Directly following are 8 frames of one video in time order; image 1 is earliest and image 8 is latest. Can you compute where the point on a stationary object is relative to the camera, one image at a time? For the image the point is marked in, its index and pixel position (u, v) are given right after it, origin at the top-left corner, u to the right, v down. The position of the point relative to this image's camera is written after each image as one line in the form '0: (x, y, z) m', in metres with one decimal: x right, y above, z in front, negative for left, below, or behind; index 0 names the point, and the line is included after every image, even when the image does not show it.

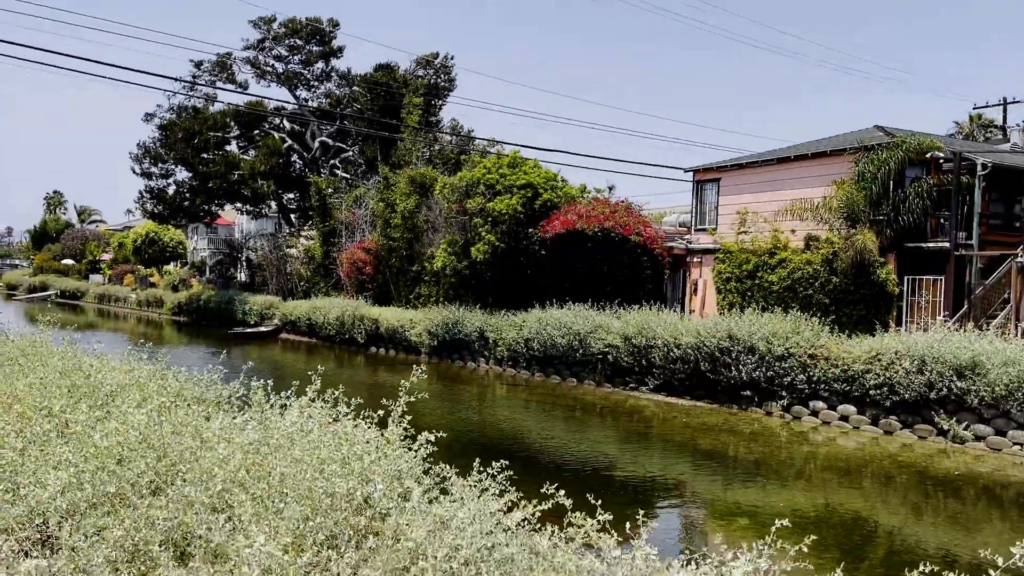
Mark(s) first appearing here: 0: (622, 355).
0: (+2.1, -1.3, +15.5) m
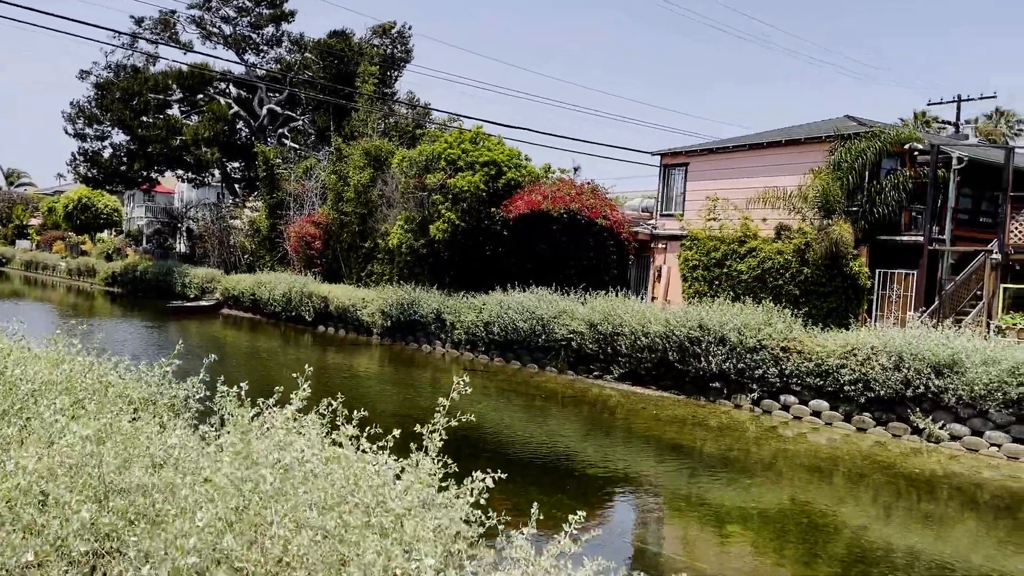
0: (+1.4, -1.0, +14.9) m
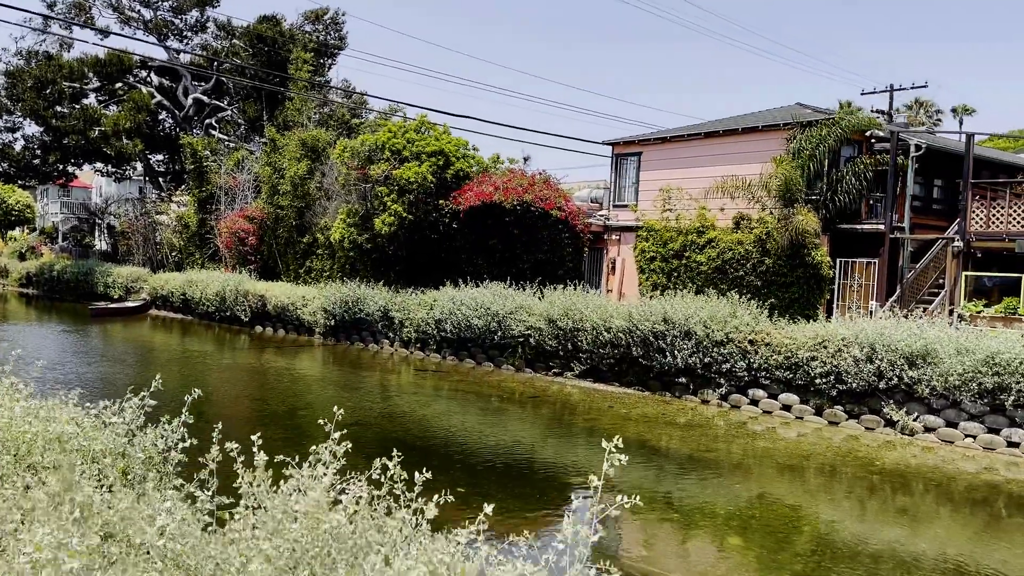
0: (+0.6, -0.9, +14.4) m
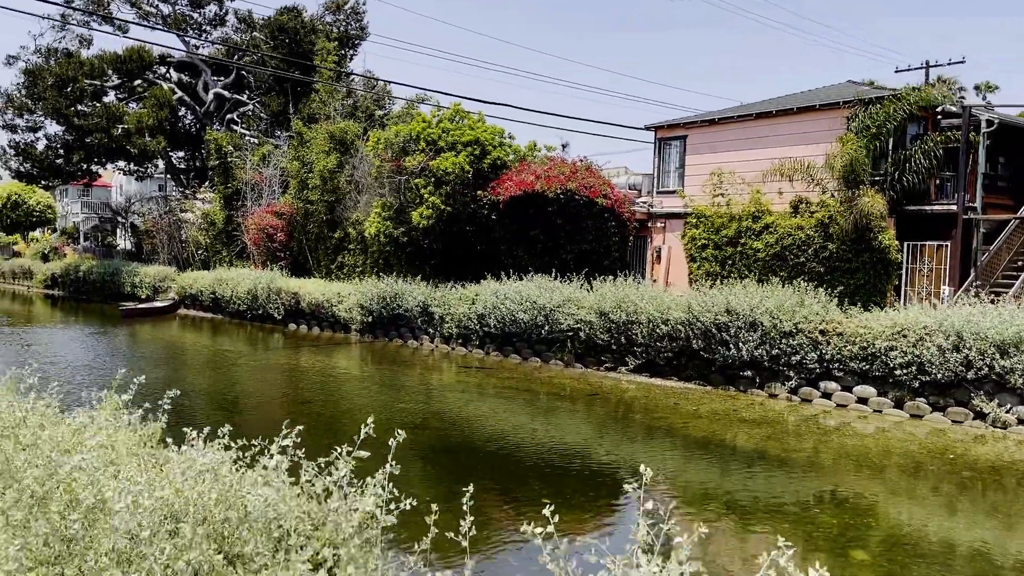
0: (+1.4, -0.7, +13.8) m
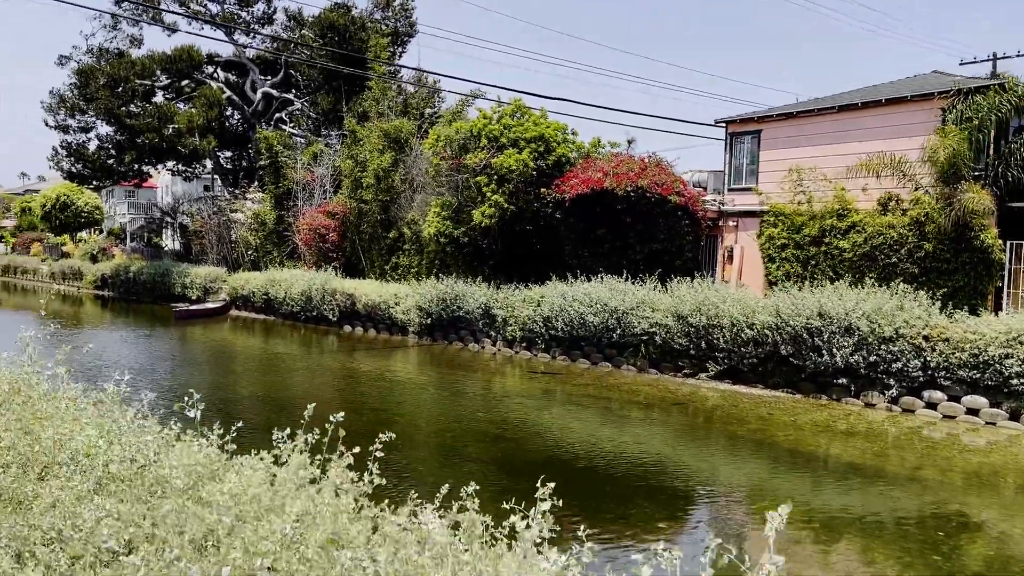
0: (+2.6, -0.8, +13.2) m
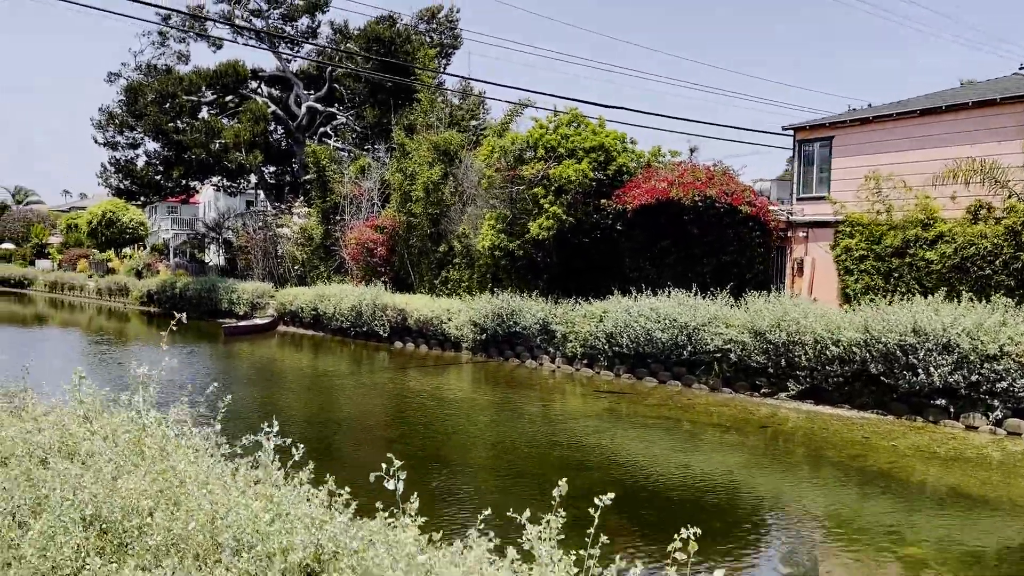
0: (+3.6, -1.0, +12.5) m
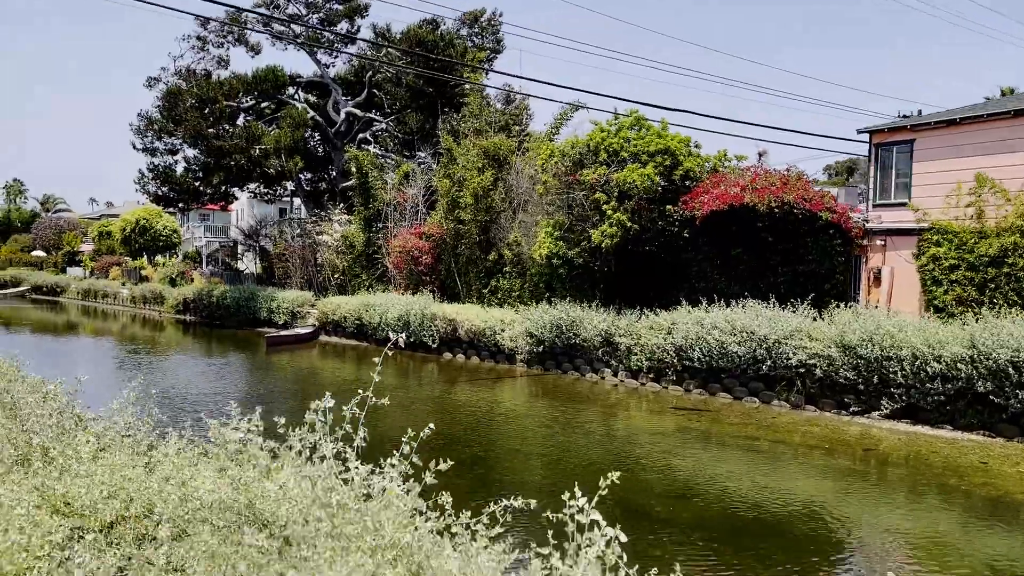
0: (+4.7, -1.2, +11.7) m
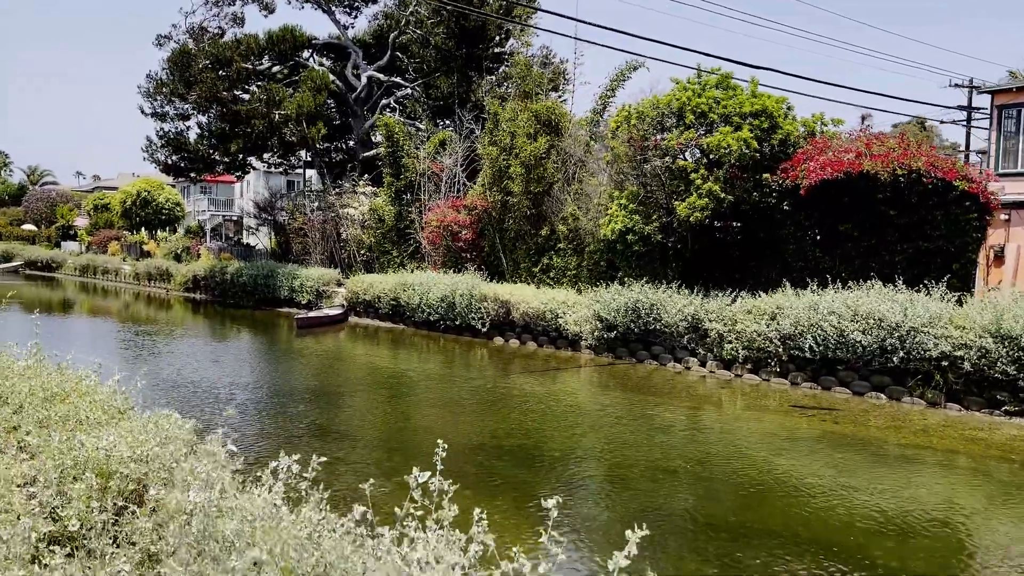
0: (+6.0, -0.9, +10.1) m
